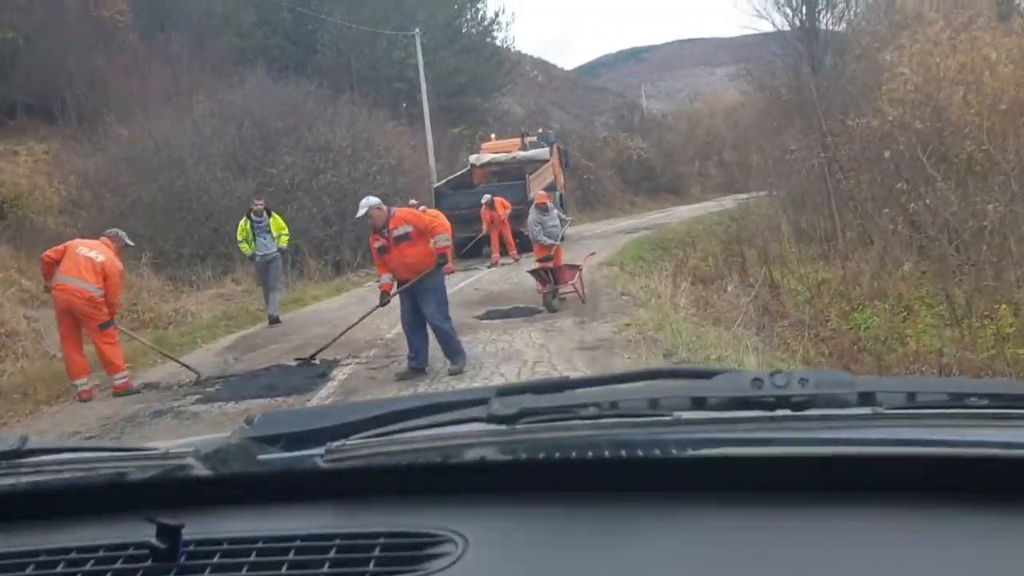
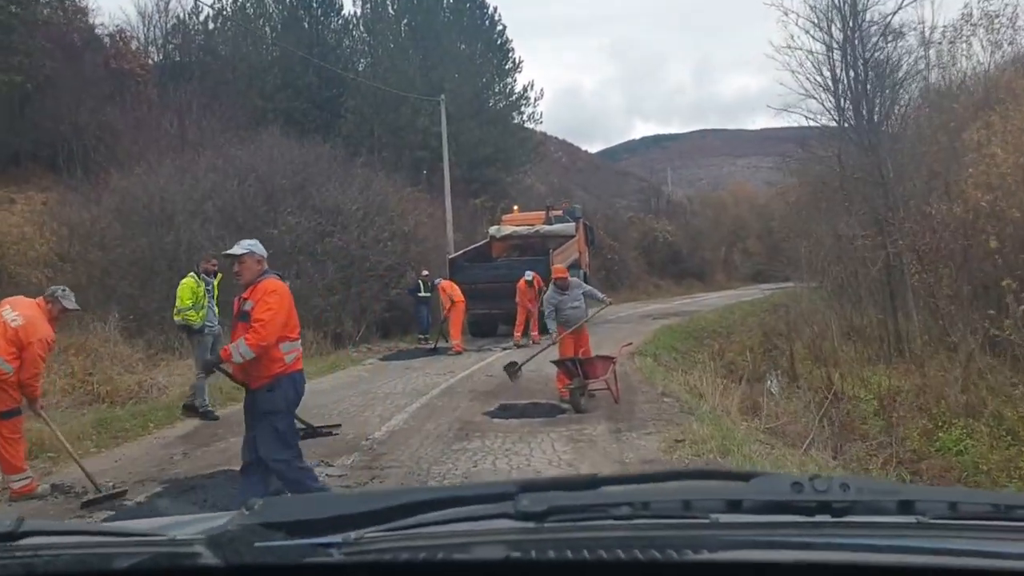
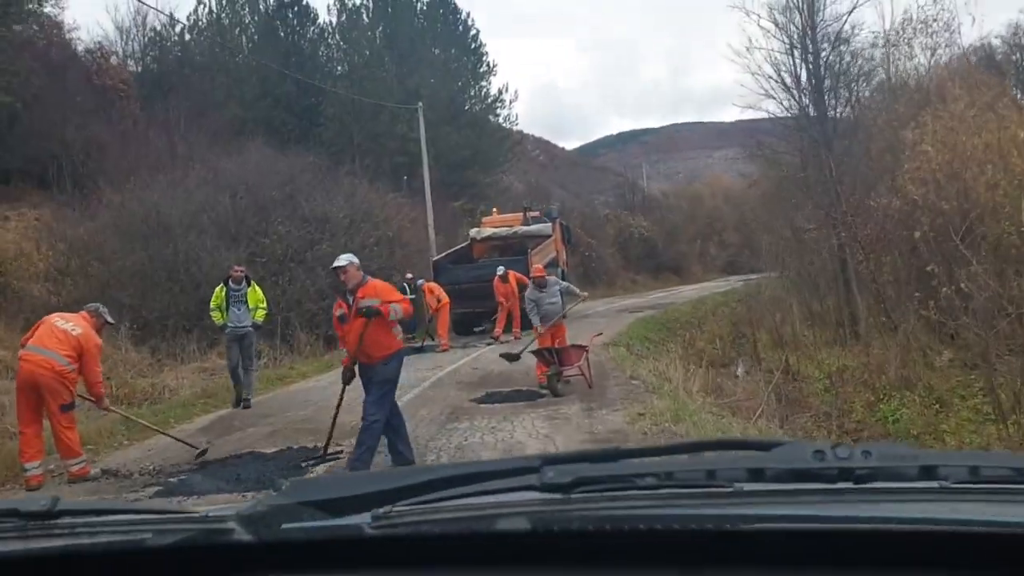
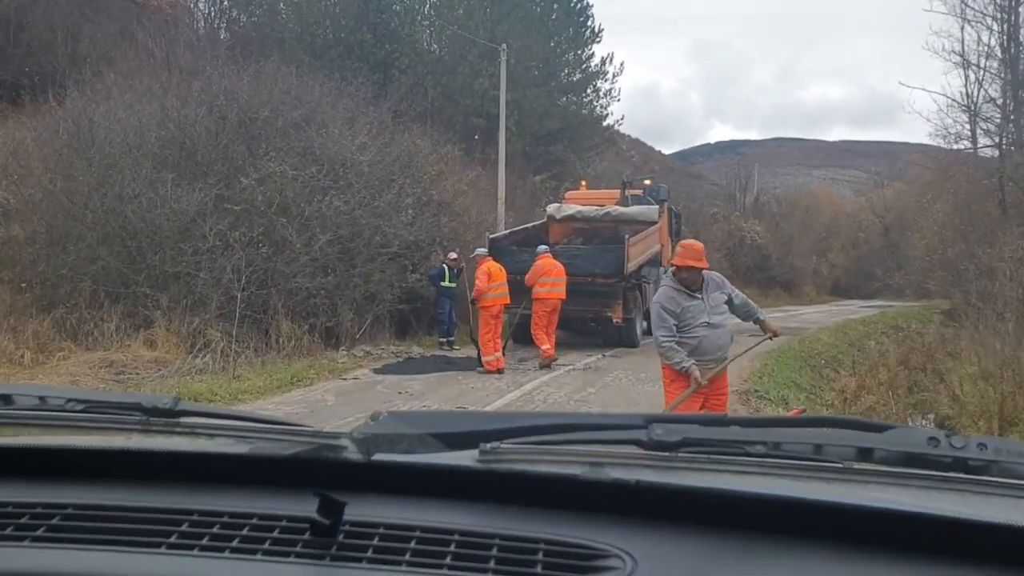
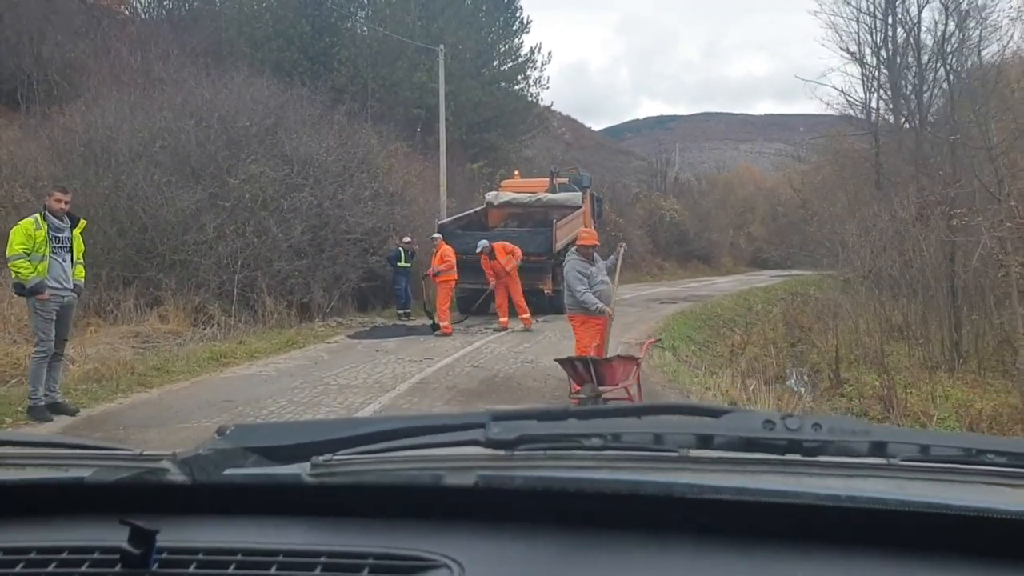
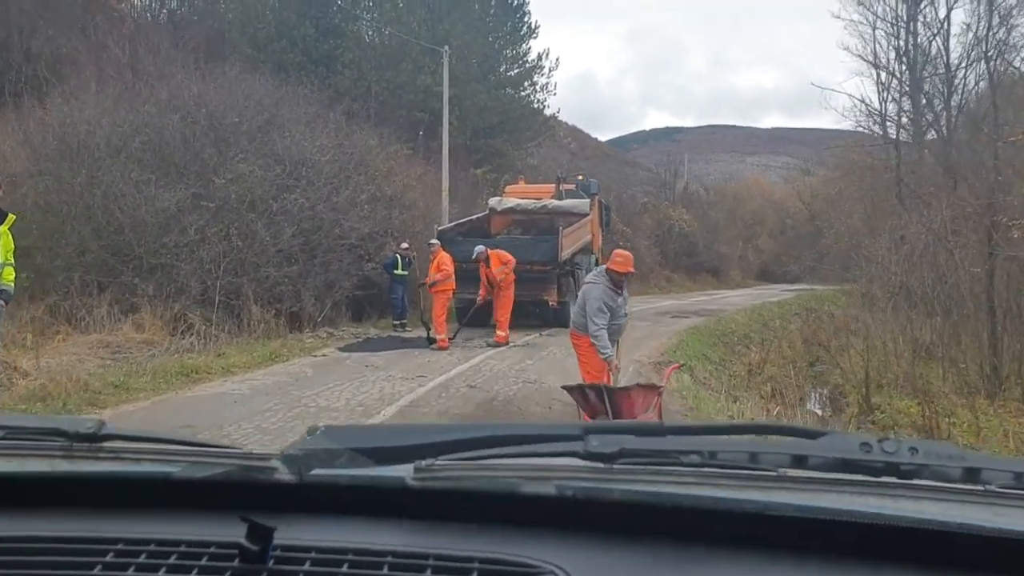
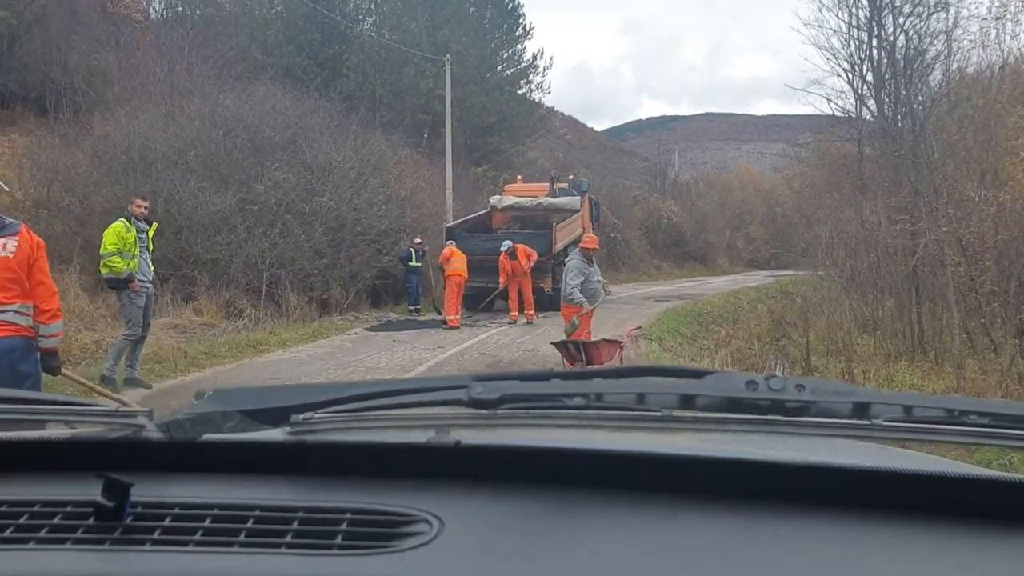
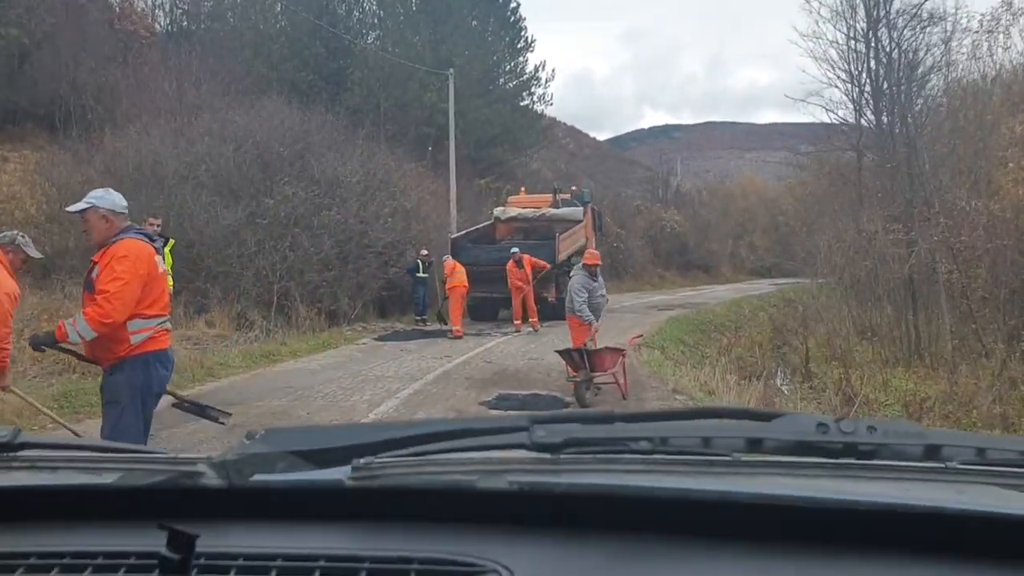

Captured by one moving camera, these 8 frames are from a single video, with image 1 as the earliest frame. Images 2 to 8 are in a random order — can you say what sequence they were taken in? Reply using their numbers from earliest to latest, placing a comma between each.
3, 2, 8, 7, 5, 6, 4
